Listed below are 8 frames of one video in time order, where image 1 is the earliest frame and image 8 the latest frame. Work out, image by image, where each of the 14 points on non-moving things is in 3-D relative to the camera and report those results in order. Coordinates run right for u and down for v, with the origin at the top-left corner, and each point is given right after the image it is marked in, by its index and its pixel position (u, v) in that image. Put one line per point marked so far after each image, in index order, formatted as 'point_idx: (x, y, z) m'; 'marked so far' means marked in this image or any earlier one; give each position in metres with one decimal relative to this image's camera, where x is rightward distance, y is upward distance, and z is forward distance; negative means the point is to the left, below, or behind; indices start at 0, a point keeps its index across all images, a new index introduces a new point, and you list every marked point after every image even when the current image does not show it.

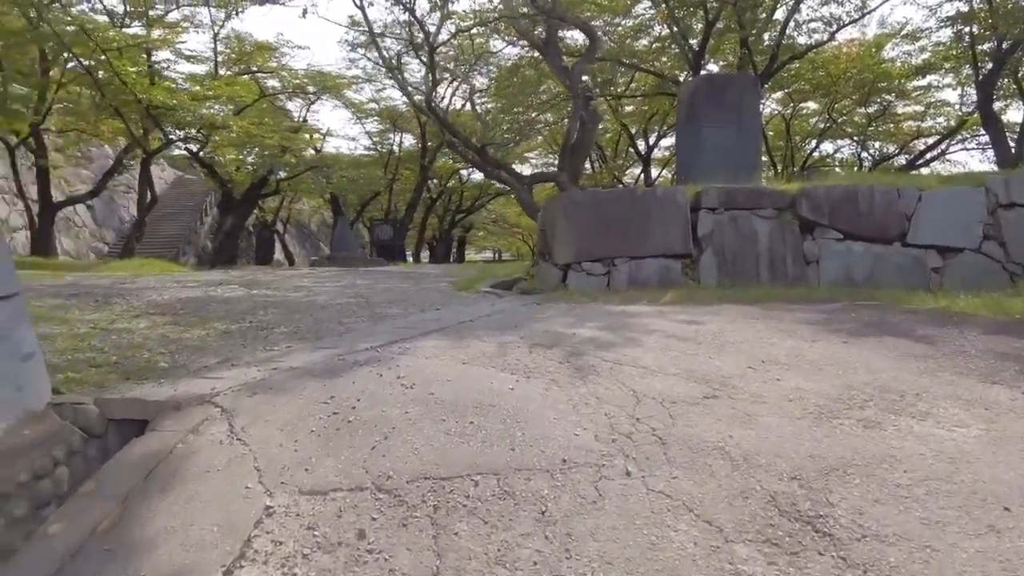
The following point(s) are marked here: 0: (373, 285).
0: (-1.6, 0.0, +8.6) m
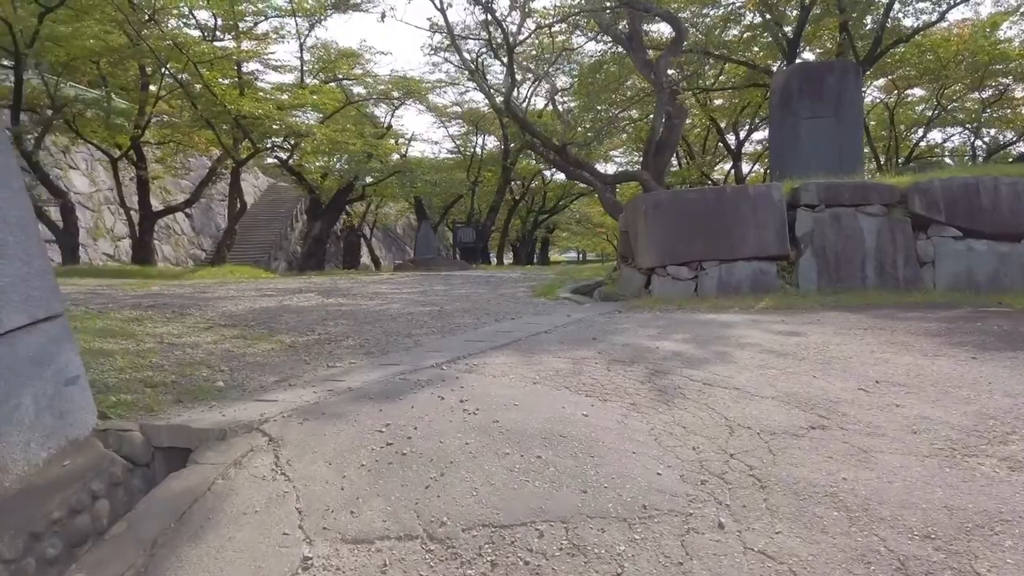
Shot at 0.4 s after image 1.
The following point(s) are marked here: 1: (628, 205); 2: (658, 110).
0: (-0.7, -0.1, +8.4) m
1: (+1.1, +0.8, +7.2) m
2: (+2.2, +2.6, +11.2) m
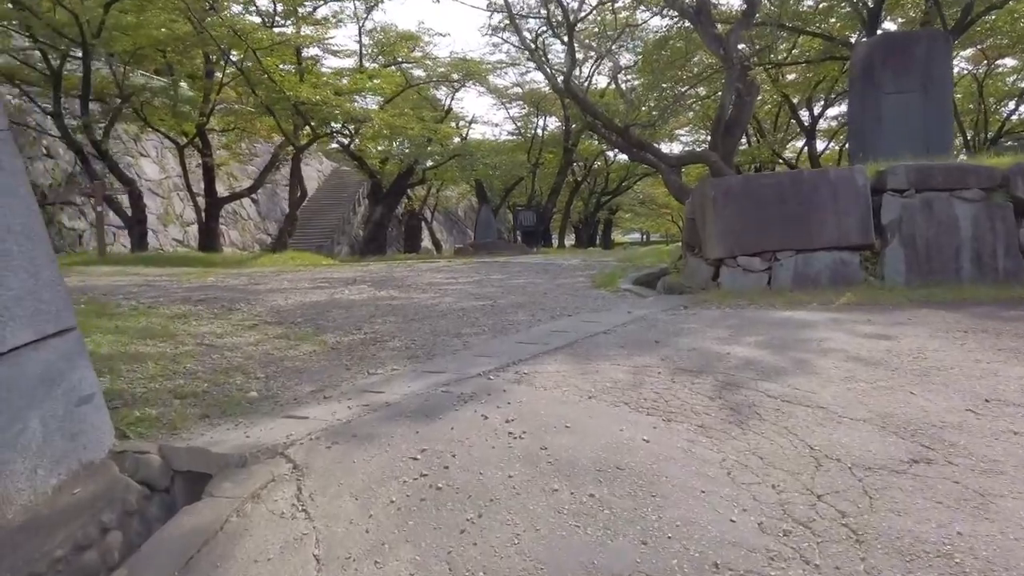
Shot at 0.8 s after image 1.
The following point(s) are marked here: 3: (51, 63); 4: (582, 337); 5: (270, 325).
0: (-0.1, +0.1, +8.1) m
1: (+1.7, +0.9, +6.7) m
2: (+3.0, +2.8, +10.6) m
3: (-8.7, +4.3, +14.3) m
4: (+0.4, -0.3, +4.3) m
5: (-1.5, -0.2, +4.8) m
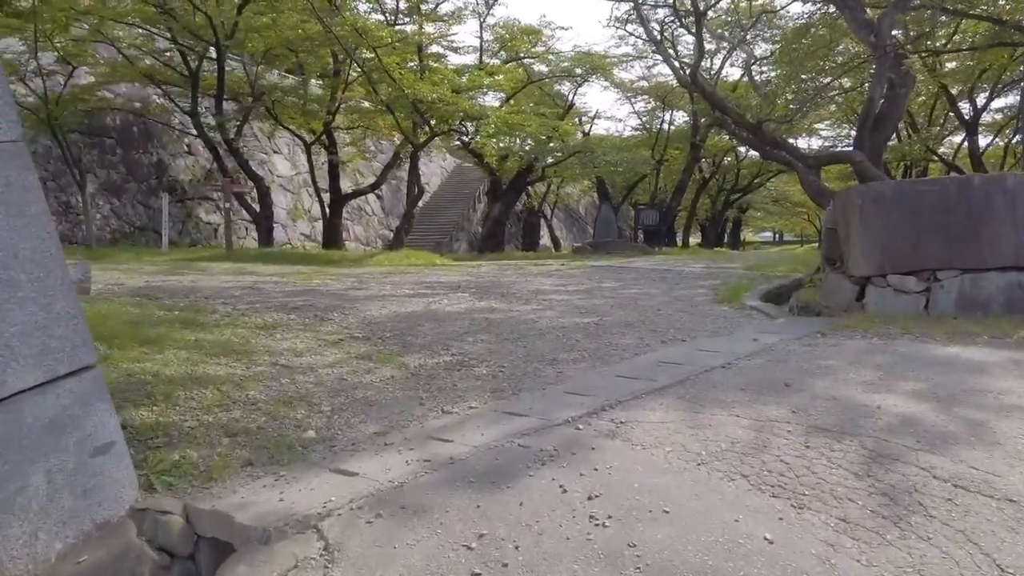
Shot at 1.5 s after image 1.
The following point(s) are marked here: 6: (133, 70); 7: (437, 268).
0: (+1.1, -0.1, +7.6) m
1: (+2.6, +0.7, +5.9) m
2: (+4.6, +2.6, +9.5) m
3: (-6.4, +4.4, +15.0) m
4: (+0.9, -0.4, +3.7) m
5: (-0.9, -0.3, +4.5) m
6: (-7.3, +4.2, +14.5) m
7: (-1.1, +0.3, +11.3) m
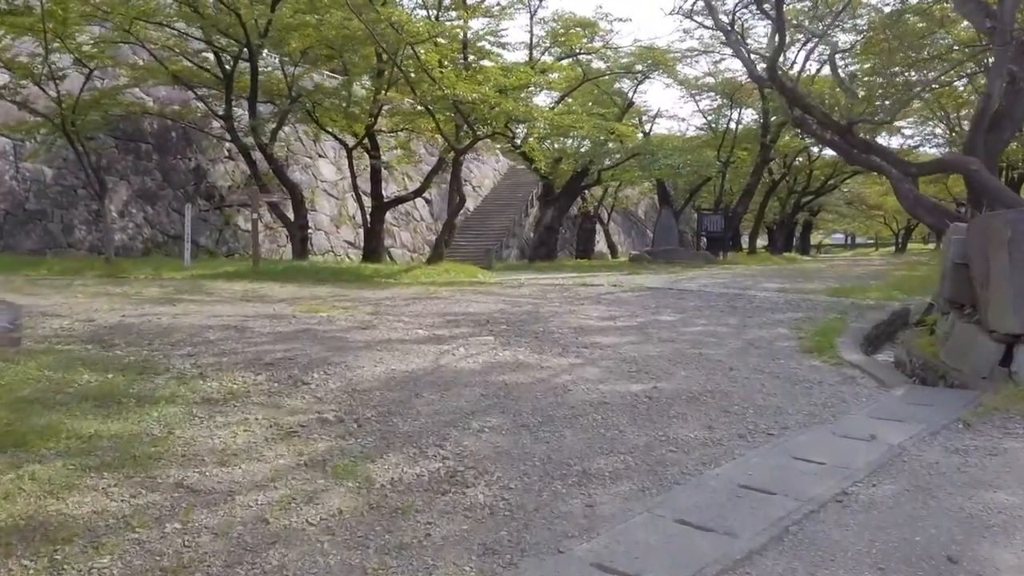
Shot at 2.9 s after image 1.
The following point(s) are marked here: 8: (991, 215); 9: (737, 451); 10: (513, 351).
0: (+1.4, -0.4, +6.3) m
1: (+2.8, +0.4, +4.5) m
2: (+5.1, +2.3, +7.9) m
3: (-5.4, +4.2, +14.2) m
4: (+0.9, -0.7, +2.4) m
5: (-0.8, -0.6, +3.4) m
6: (-6.4, +4.0, +13.8) m
7: (-0.5, 0.0, +10.1) m
8: (+2.7, +0.4, +4.3) m
9: (+0.9, -0.7, +3.1) m
10: (0.0, -0.4, +5.1) m
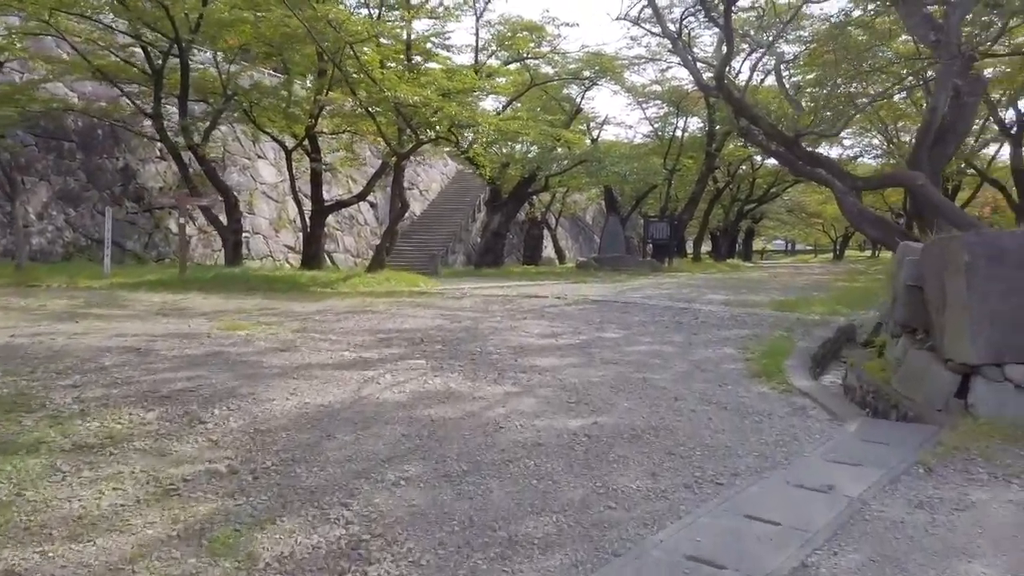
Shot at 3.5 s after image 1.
0: (+0.9, -0.5, +5.9) m
1: (+2.4, +0.2, +4.3) m
2: (+4.4, +2.1, +7.8) m
3: (-6.4, +4.0, +13.4) m
4: (+0.7, -0.9, +2.1) m
5: (-1.2, -0.7, +2.9) m
6: (-7.3, +3.8, +13.0) m
7: (-1.3, -0.2, +9.7) m
8: (+2.3, +0.3, +4.1) m
9: (+0.6, -0.8, +2.8) m
10: (-0.4, -0.6, +4.7) m
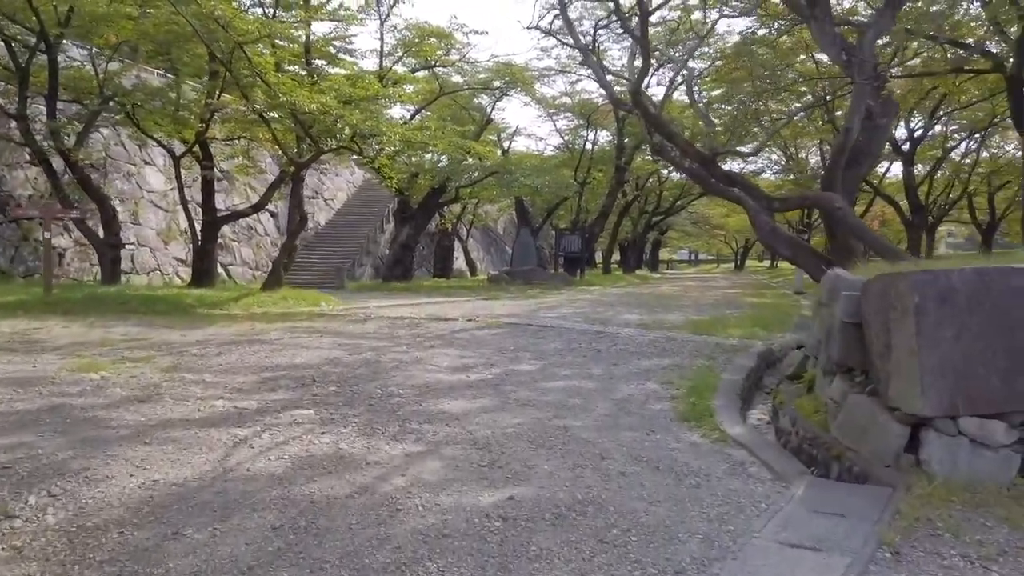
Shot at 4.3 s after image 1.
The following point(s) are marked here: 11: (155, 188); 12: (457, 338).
0: (+0.2, -0.8, +5.4) m
1: (+1.9, 0.0, +3.9) m
2: (+3.5, +1.9, +7.7) m
3: (-8.0, +3.7, +12.0) m
4: (+0.4, -1.1, +1.5) m
5: (-1.5, -0.9, +2.1) m
6: (-8.8, +3.5, +11.5) m
7: (-2.4, -0.4, +8.8) m
8: (+1.9, +0.1, +3.7) m
9: (+0.3, -1.0, +2.2) m
10: (-0.9, -0.8, +4.0) m
11: (-9.0, +2.5, +19.1) m
12: (-0.6, -0.5, +7.9) m
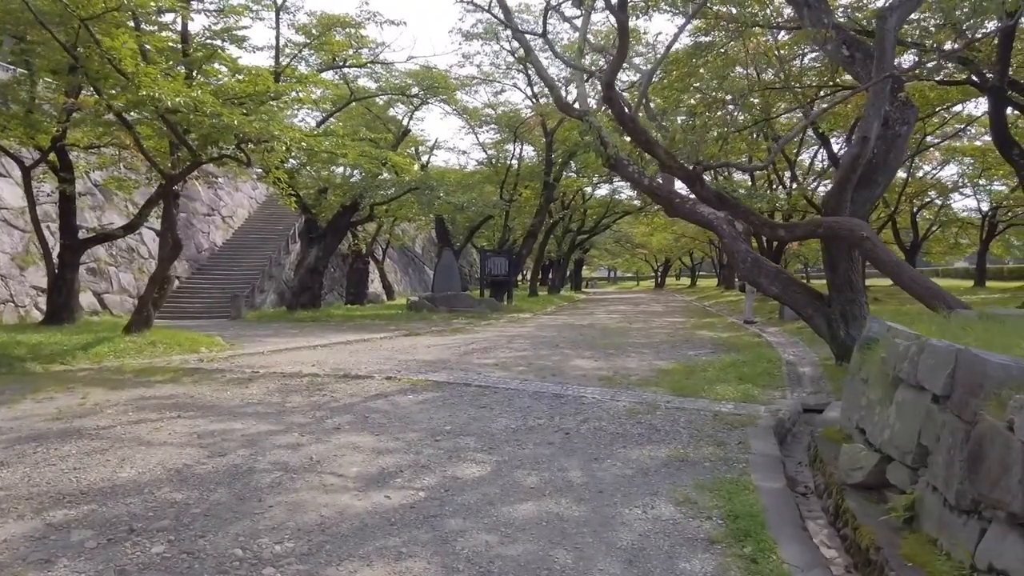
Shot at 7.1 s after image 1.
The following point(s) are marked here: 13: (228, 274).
0: (-0.1, -1.1, +3.4) m
1: (+1.8, -0.3, +2.1) m
2: (+3.0, +1.4, +6.1) m
3: (-8.9, +3.1, +9.2) m
4: (+0.6, -1.4, -0.4) m
5: (-1.3, -1.3, 0.0) m
6: (-9.7, +2.9, +8.5) m
7: (-3.0, -0.9, +6.6) m
8: (+1.8, -0.3, +1.9) m
9: (+0.4, -1.3, +0.2) m
10: (-1.0, -1.1, +1.9) m
11: (-10.7, +1.8, +16.0) m
12: (-1.1, -1.0, +5.8) m
13: (-7.4, +0.3, +19.6) m
